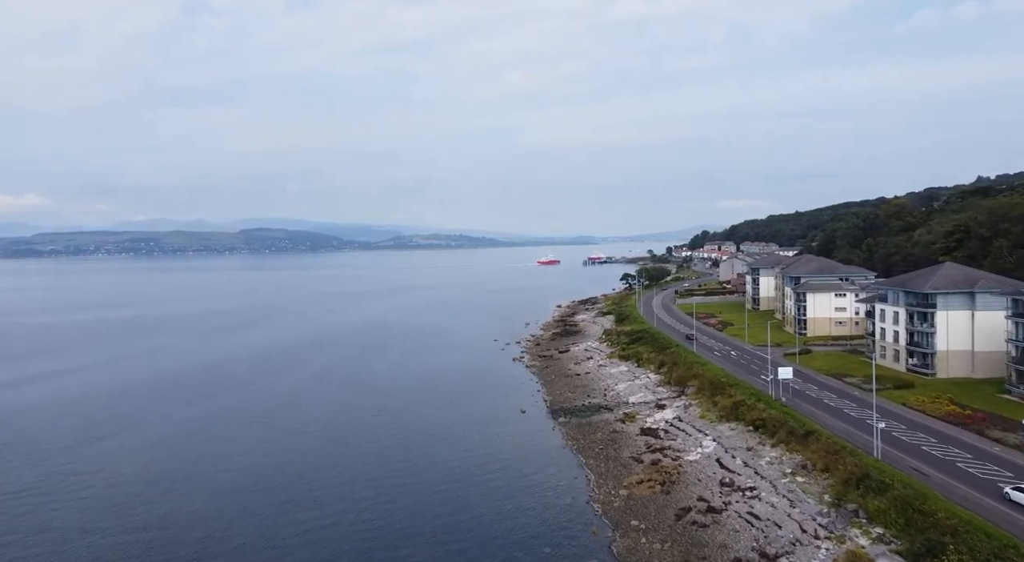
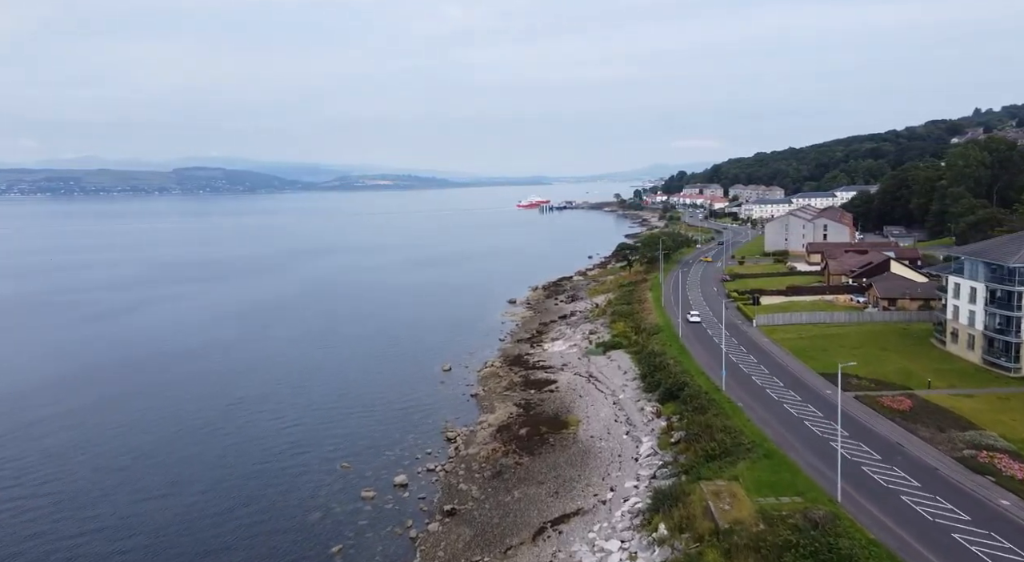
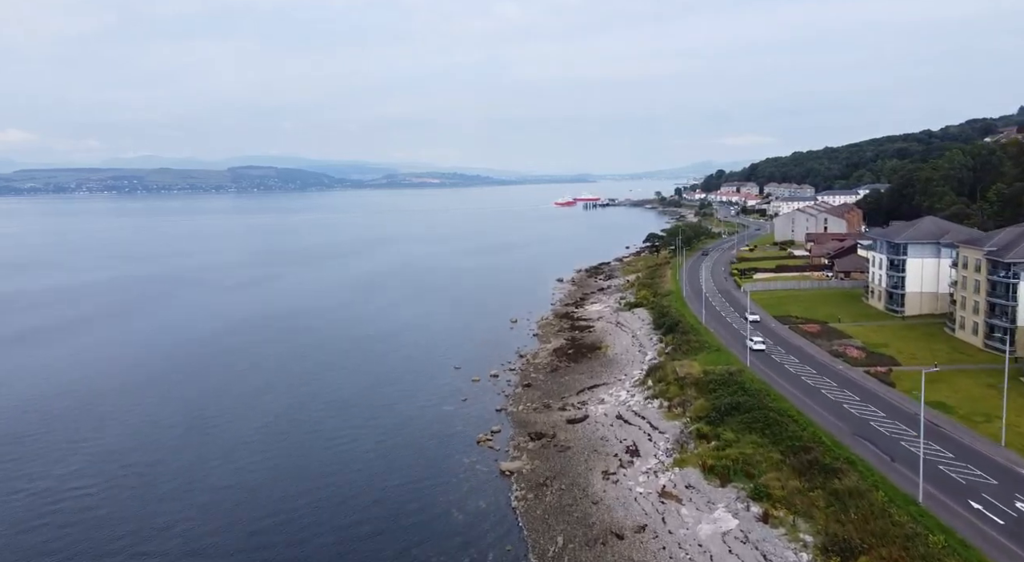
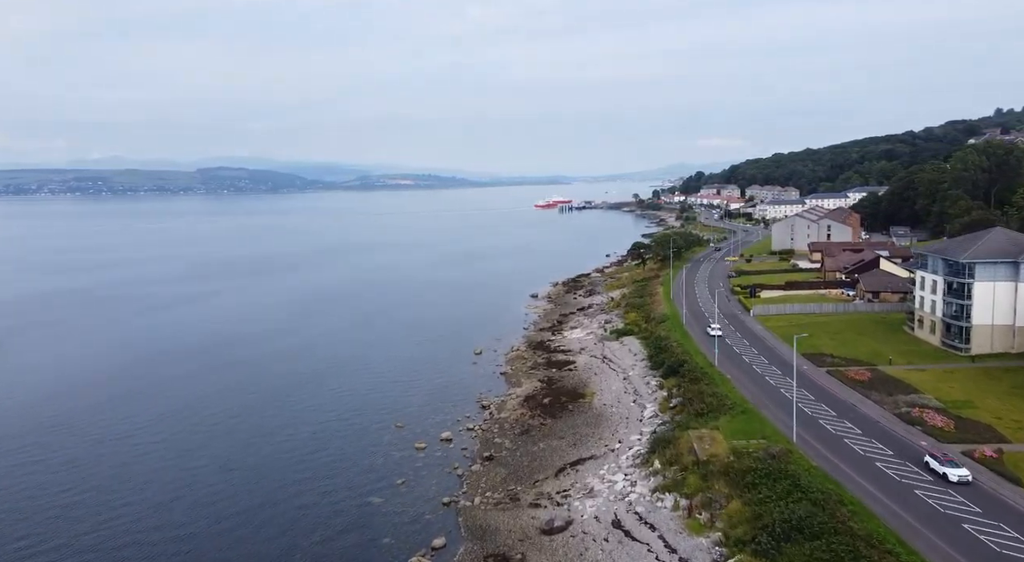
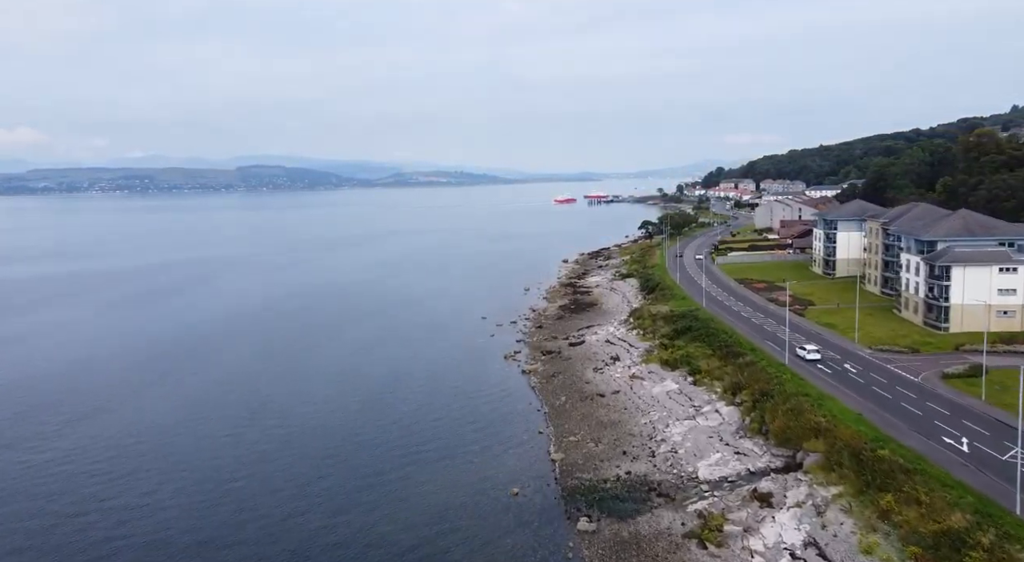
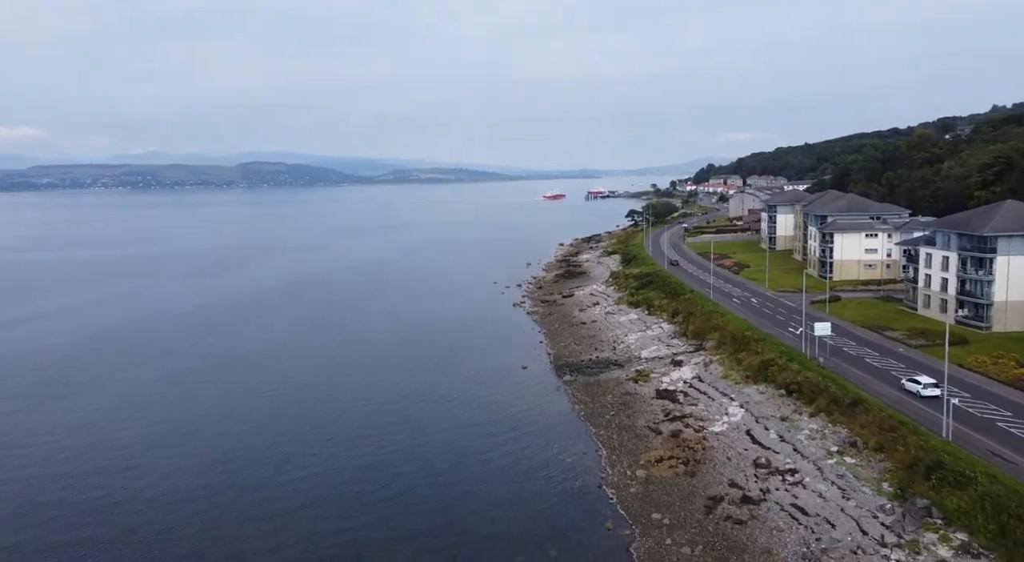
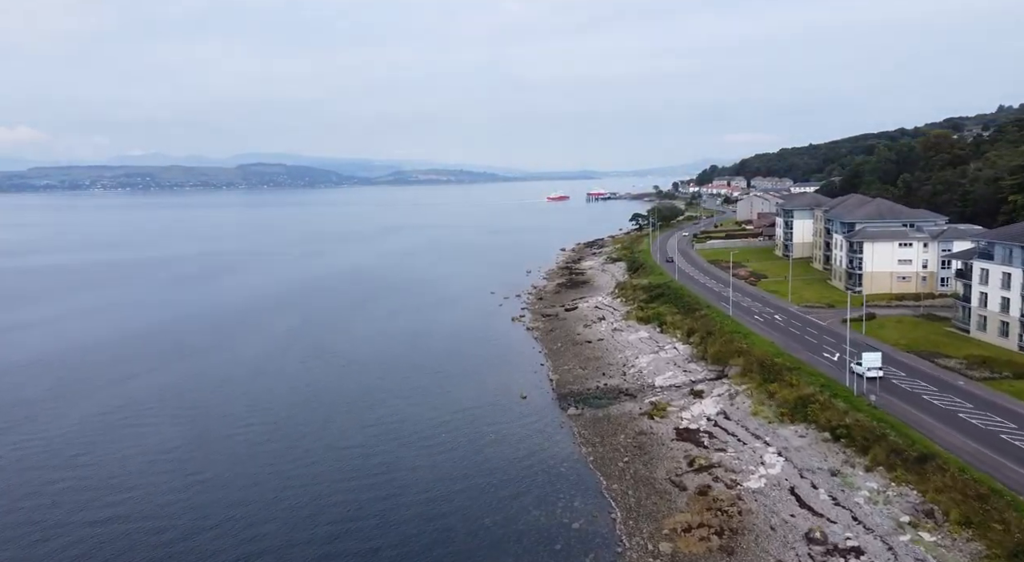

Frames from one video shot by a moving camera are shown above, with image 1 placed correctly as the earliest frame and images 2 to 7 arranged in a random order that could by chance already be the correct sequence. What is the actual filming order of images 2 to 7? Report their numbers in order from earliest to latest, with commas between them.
6, 7, 5, 3, 4, 2
